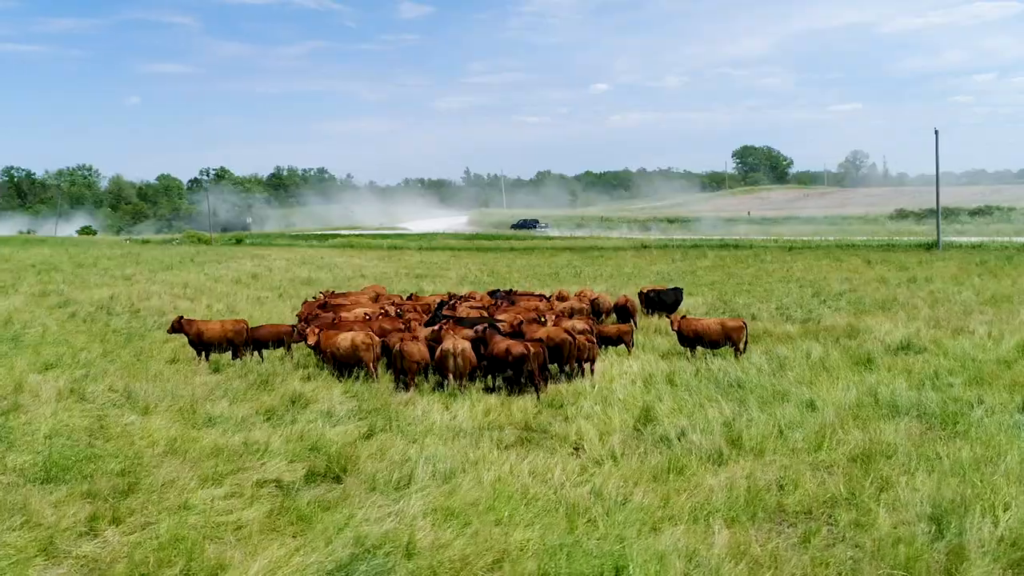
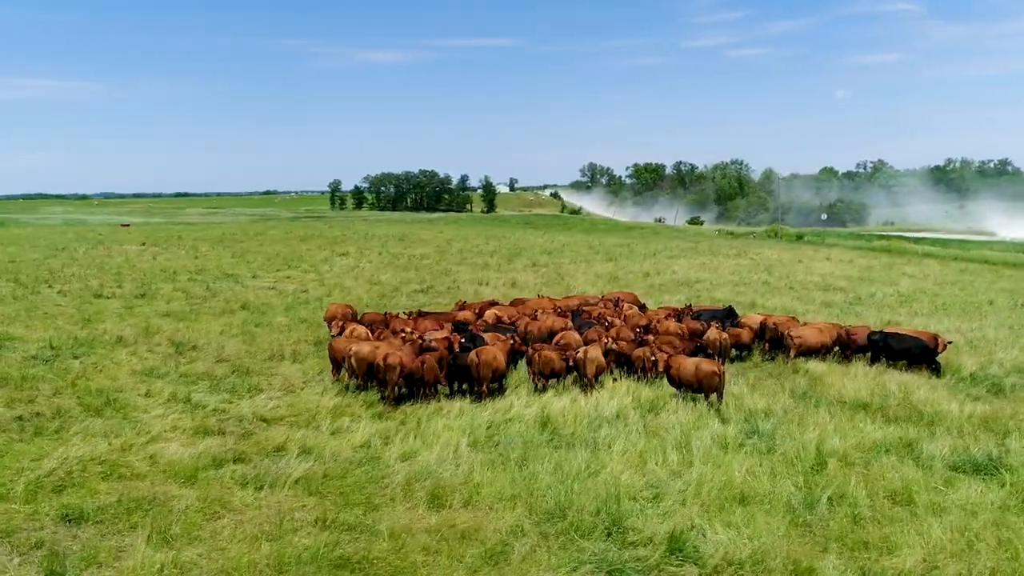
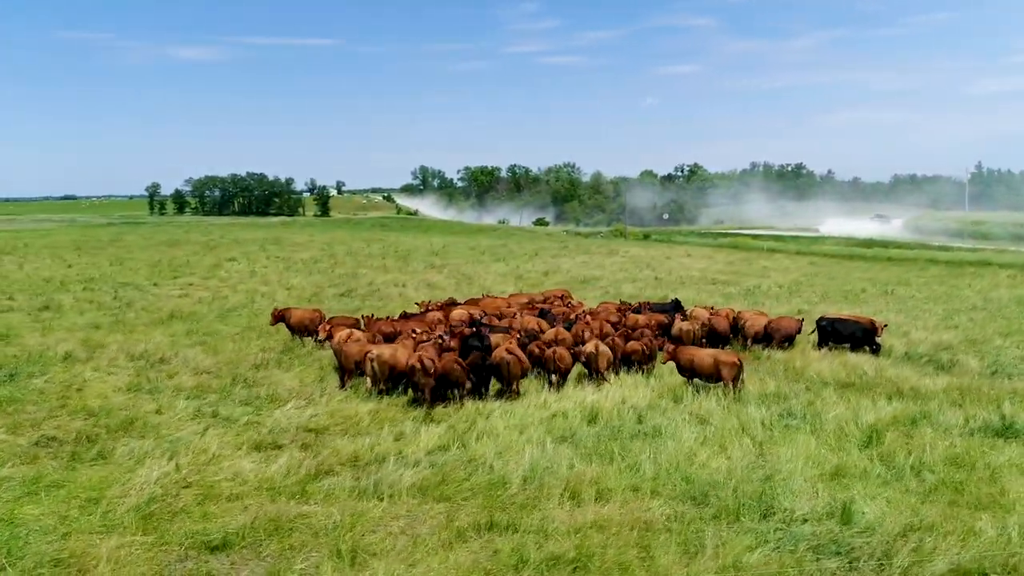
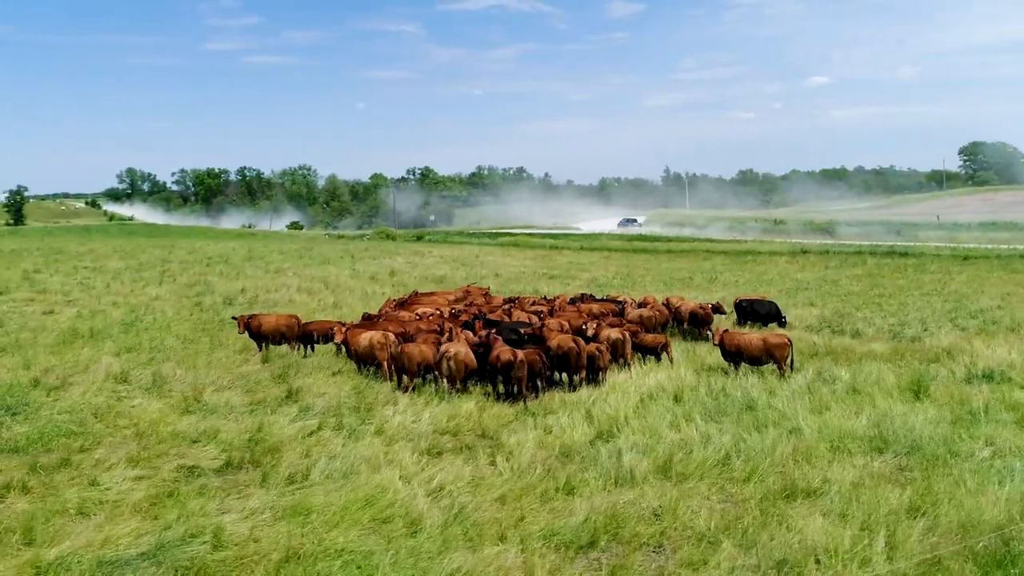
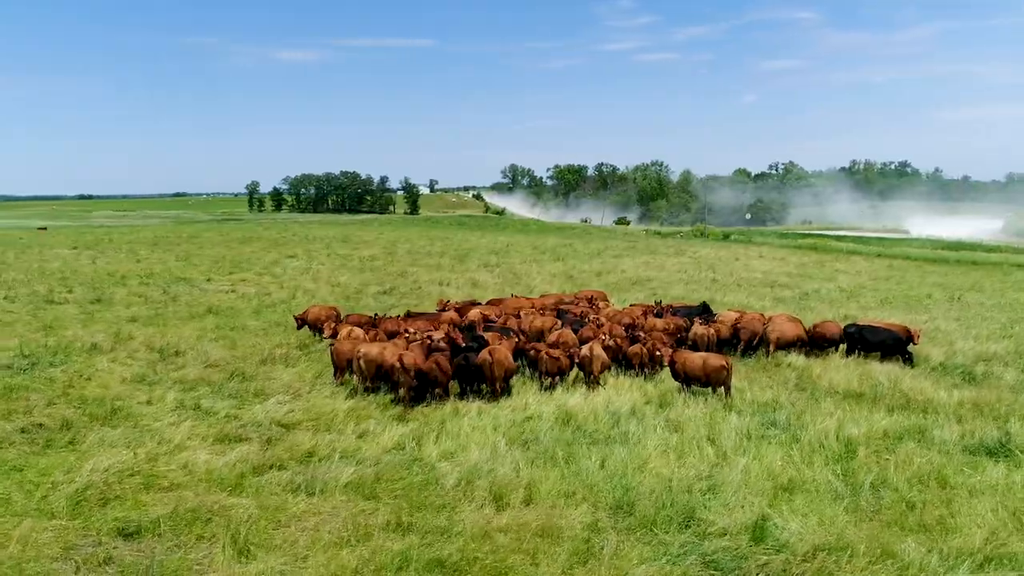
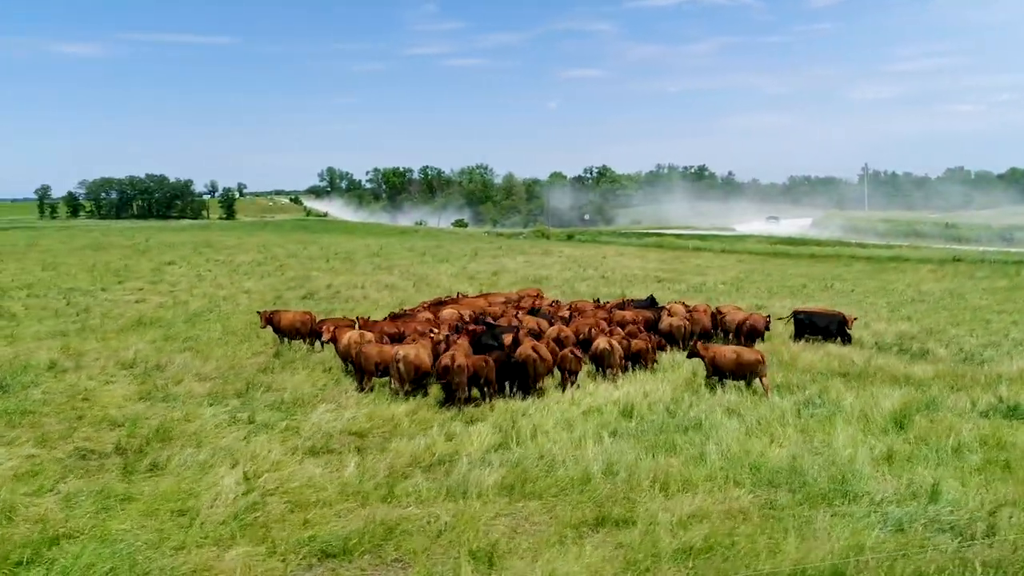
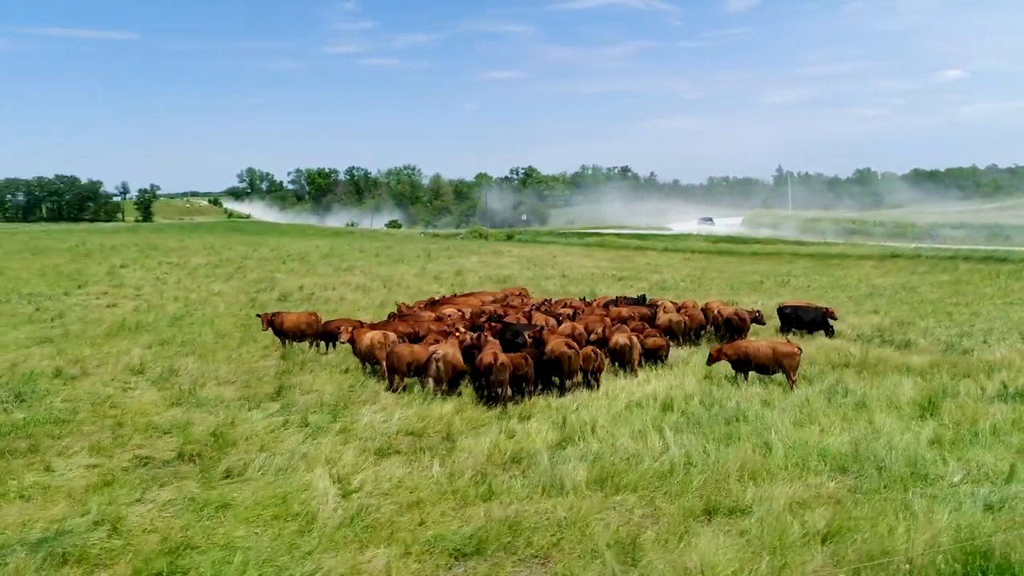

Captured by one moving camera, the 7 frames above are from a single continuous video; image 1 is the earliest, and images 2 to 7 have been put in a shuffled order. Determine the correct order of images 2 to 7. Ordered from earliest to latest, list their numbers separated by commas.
4, 7, 6, 3, 5, 2
